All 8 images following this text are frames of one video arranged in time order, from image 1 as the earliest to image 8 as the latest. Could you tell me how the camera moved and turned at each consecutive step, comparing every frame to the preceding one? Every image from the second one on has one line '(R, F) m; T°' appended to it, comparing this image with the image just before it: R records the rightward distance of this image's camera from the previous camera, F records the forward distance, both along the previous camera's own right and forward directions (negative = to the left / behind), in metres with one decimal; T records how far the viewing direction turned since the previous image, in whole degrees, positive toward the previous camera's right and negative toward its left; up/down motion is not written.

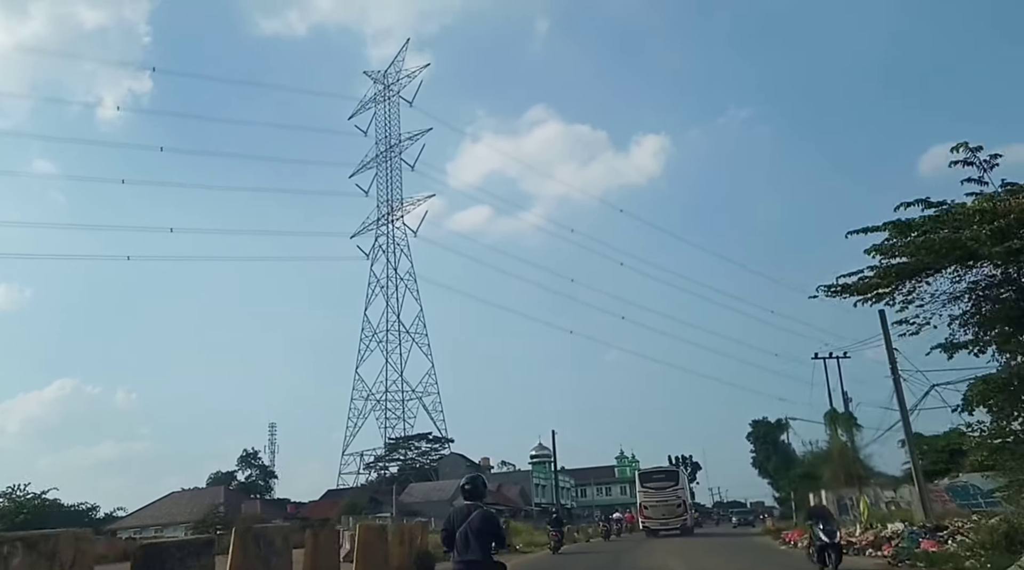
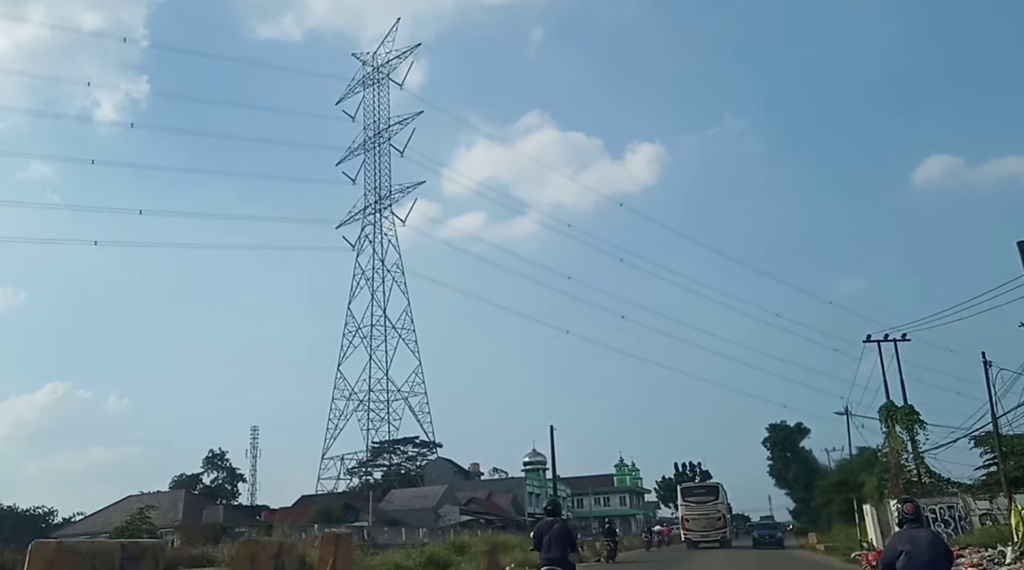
(-0.1, +7.2) m; 0°
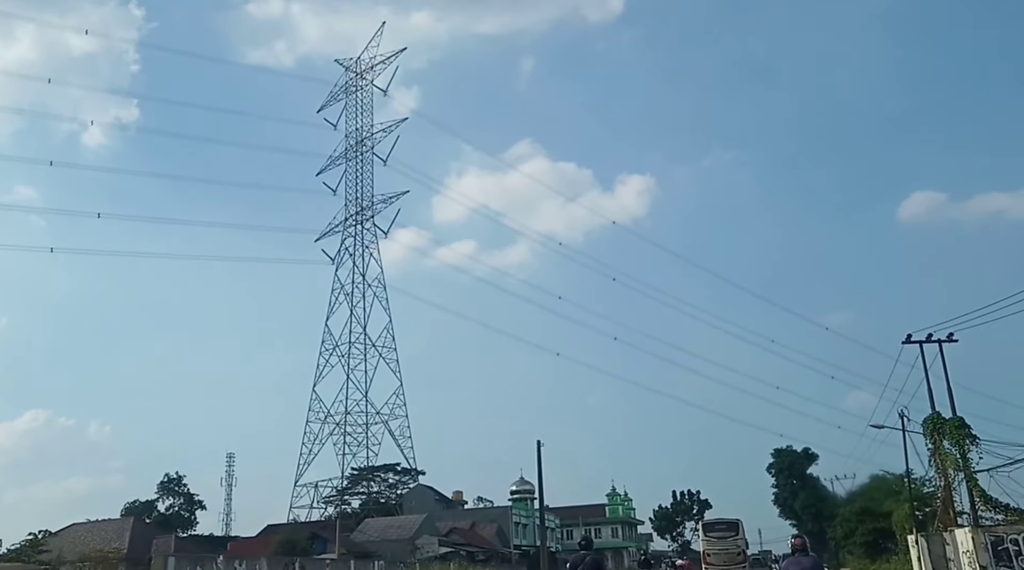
(+0.3, +5.4) m; +1°
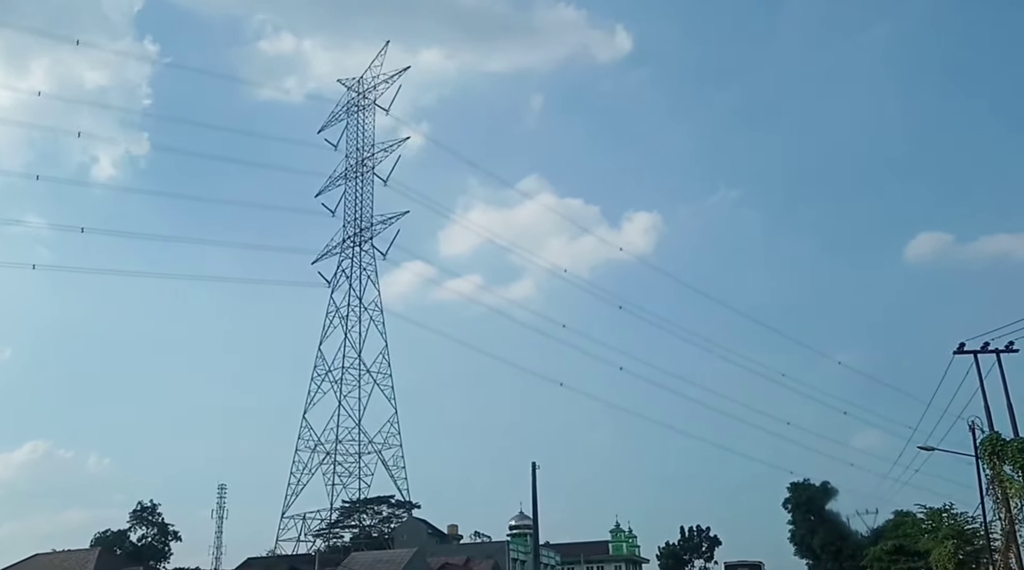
(+0.4, +3.9) m; 0°
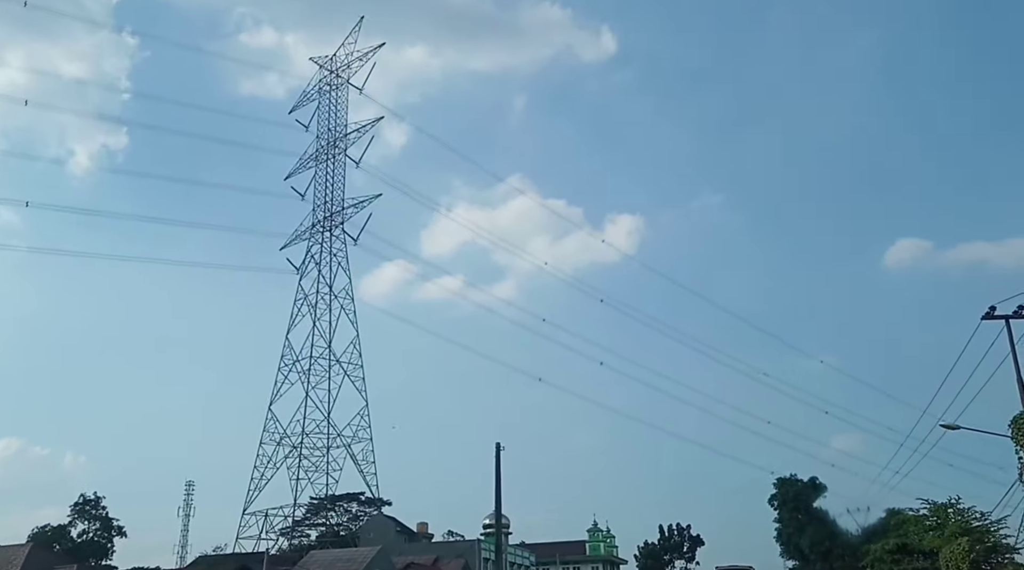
(+0.6, +3.9) m; +1°
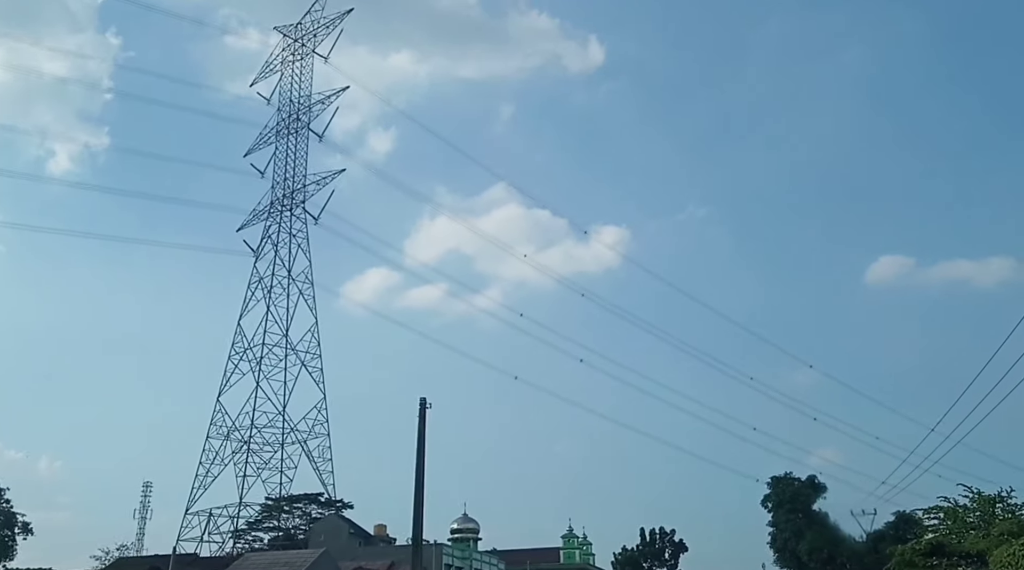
(+1.1, +6.6) m; +1°
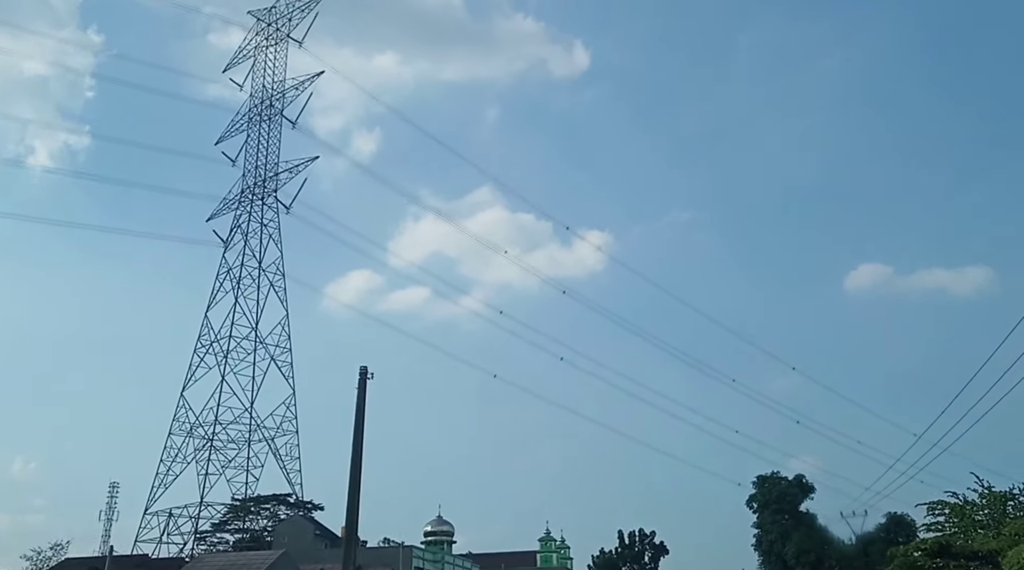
(+0.5, +2.8) m; +1°
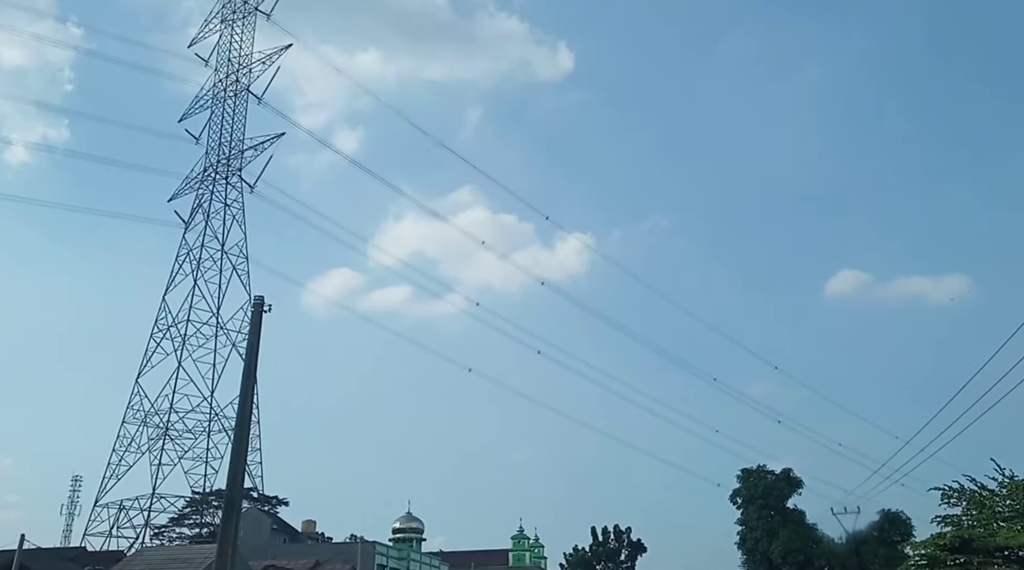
(+0.6, +3.5) m; +1°
